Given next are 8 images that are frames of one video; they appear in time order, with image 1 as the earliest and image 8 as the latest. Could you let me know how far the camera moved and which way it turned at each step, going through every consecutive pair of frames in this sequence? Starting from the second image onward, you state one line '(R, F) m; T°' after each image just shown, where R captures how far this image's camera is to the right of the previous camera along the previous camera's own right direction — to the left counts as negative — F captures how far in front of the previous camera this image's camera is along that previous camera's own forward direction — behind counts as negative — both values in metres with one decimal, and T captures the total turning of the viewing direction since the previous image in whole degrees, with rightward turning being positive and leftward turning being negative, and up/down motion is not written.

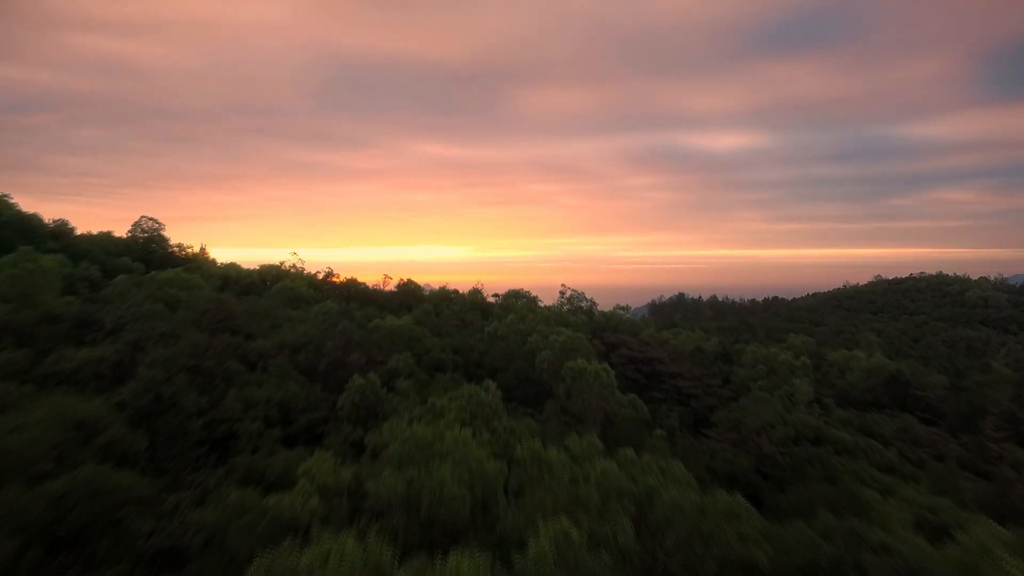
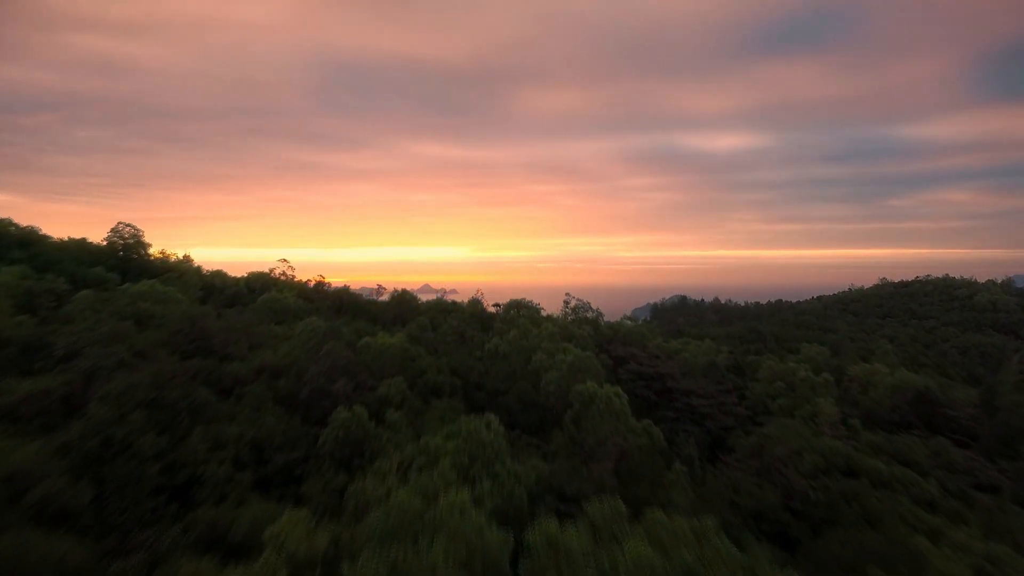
(-0.1, +0.7) m; 0°
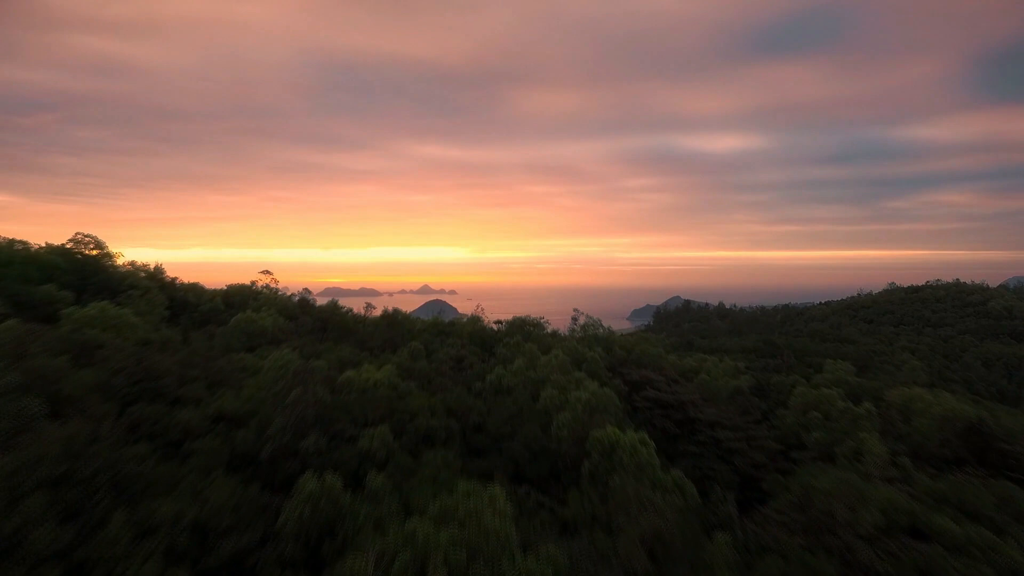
(-0.1, +1.1) m; 0°
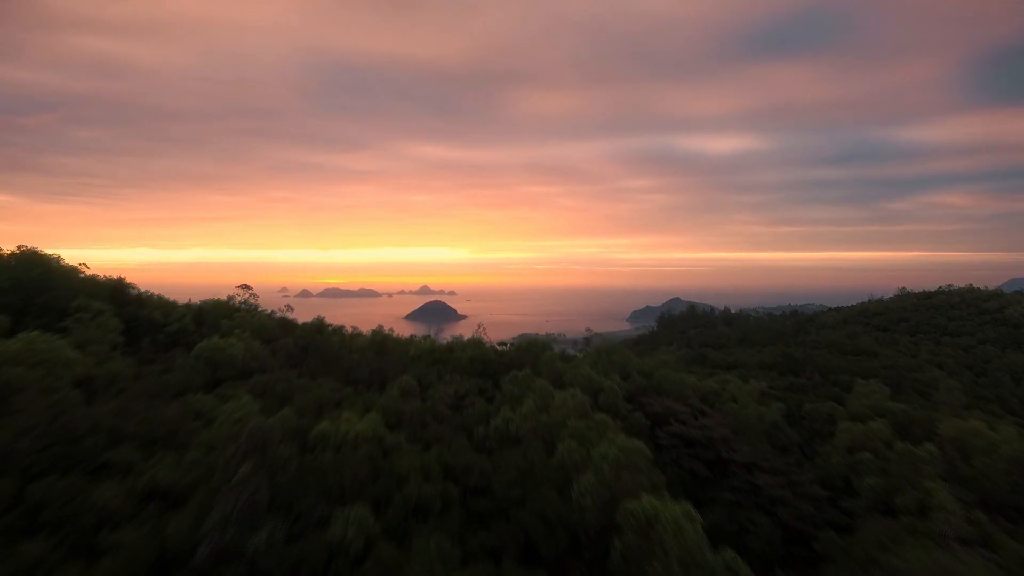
(-0.1, +1.2) m; 0°
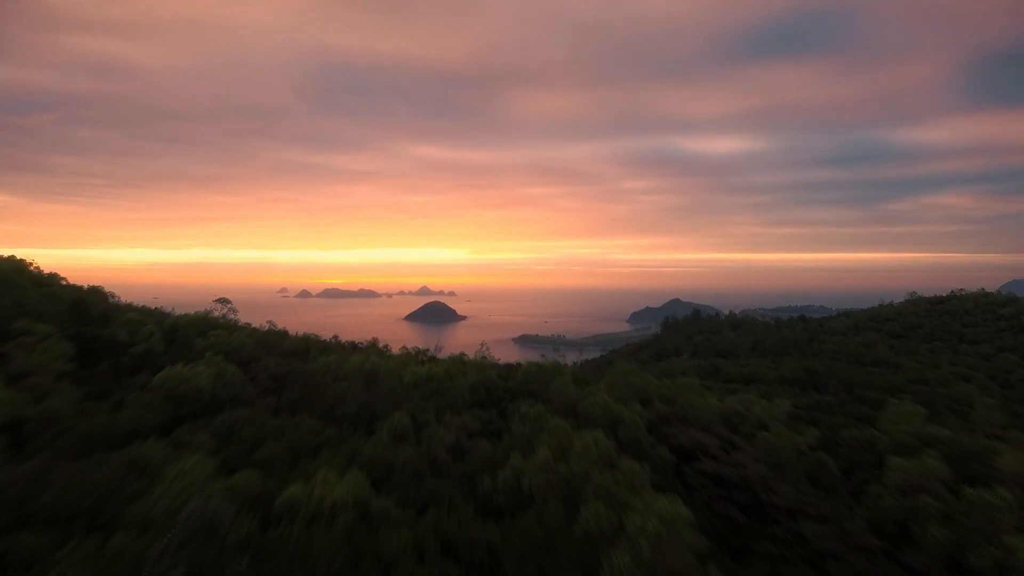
(-0.1, +1.1) m; 0°
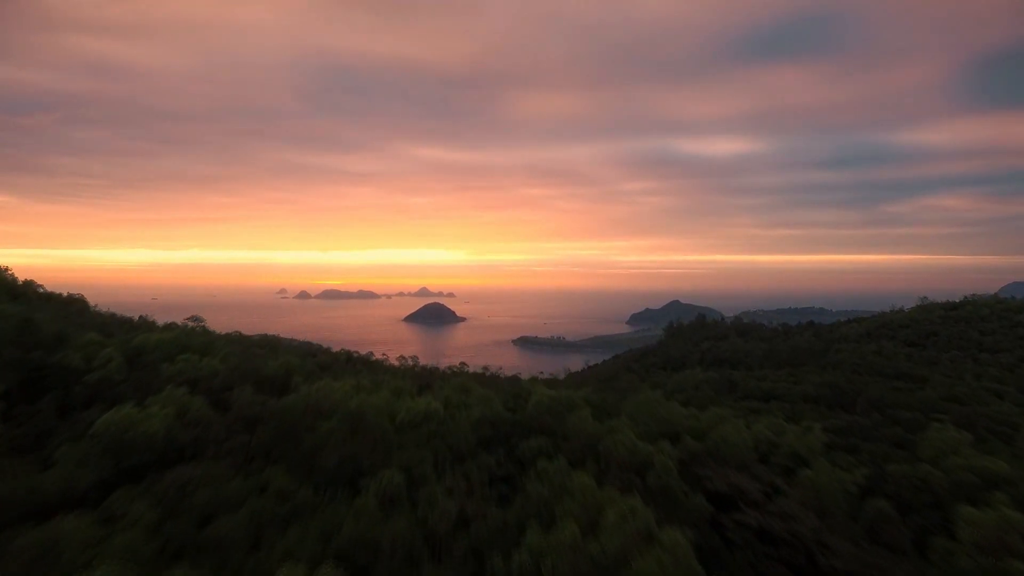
(-0.2, +1.1) m; 0°
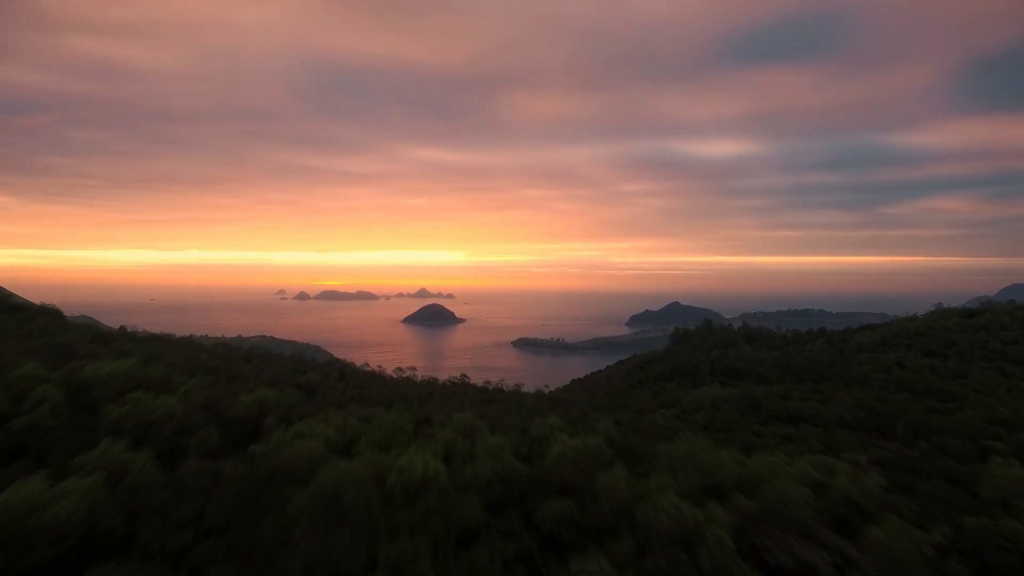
(-0.2, +1.4) m; 0°
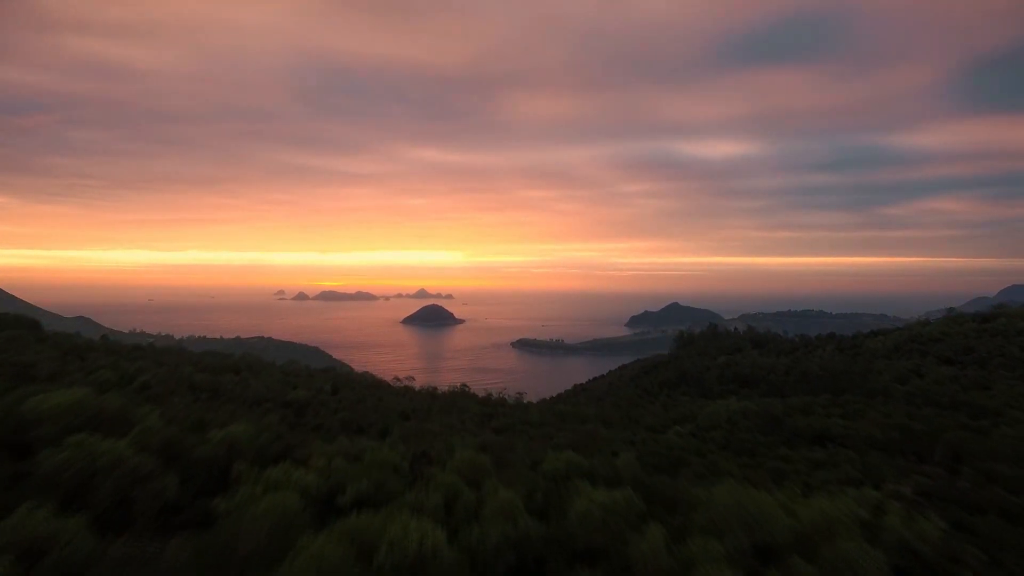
(-0.2, +1.1) m; 0°
